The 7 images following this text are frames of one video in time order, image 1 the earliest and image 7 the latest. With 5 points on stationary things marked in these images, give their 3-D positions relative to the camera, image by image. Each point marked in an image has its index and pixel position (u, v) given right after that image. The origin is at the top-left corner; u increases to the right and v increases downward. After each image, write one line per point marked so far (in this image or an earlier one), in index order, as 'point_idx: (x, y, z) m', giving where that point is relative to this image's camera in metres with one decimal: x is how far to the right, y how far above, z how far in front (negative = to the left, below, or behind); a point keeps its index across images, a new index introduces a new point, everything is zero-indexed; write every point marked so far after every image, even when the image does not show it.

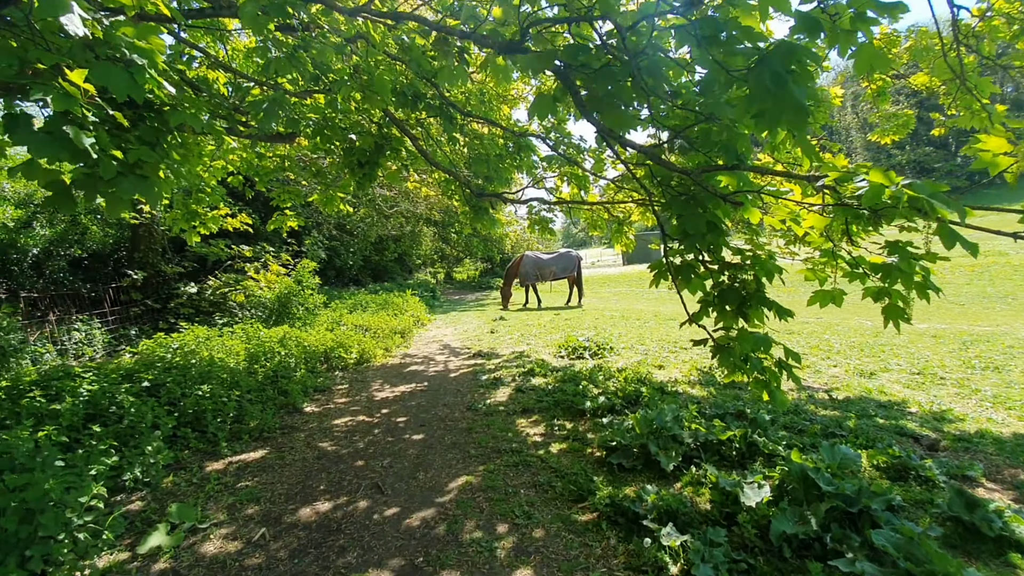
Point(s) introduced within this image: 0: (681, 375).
0: (+1.9, -1.0, +5.7) m
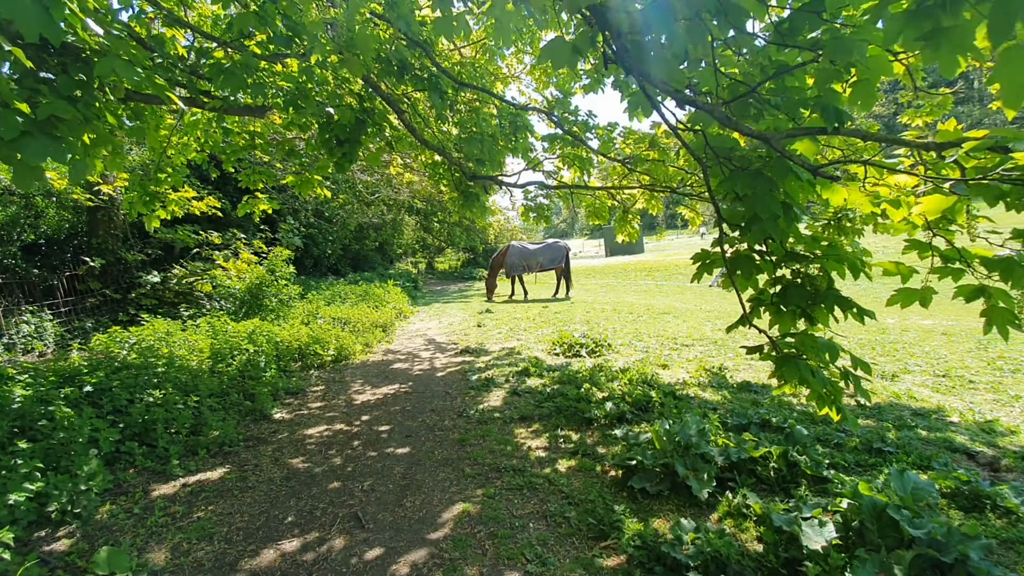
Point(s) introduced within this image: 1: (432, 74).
0: (+1.9, -0.9, +5.3) m
1: (-0.8, +2.2, +5.2) m
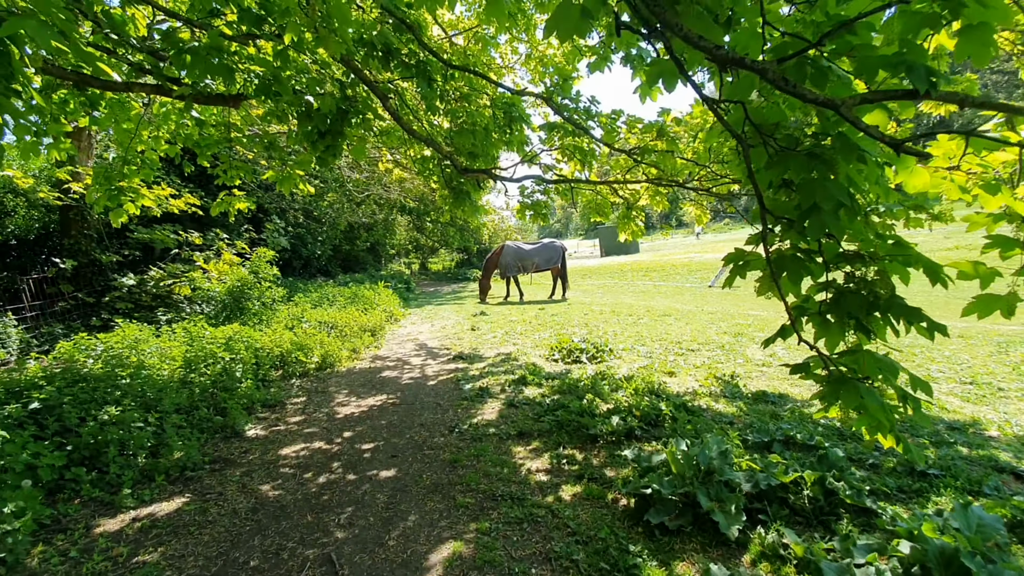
0: (+1.8, -0.9, +4.9) m
1: (-0.9, +2.1, +4.8) m
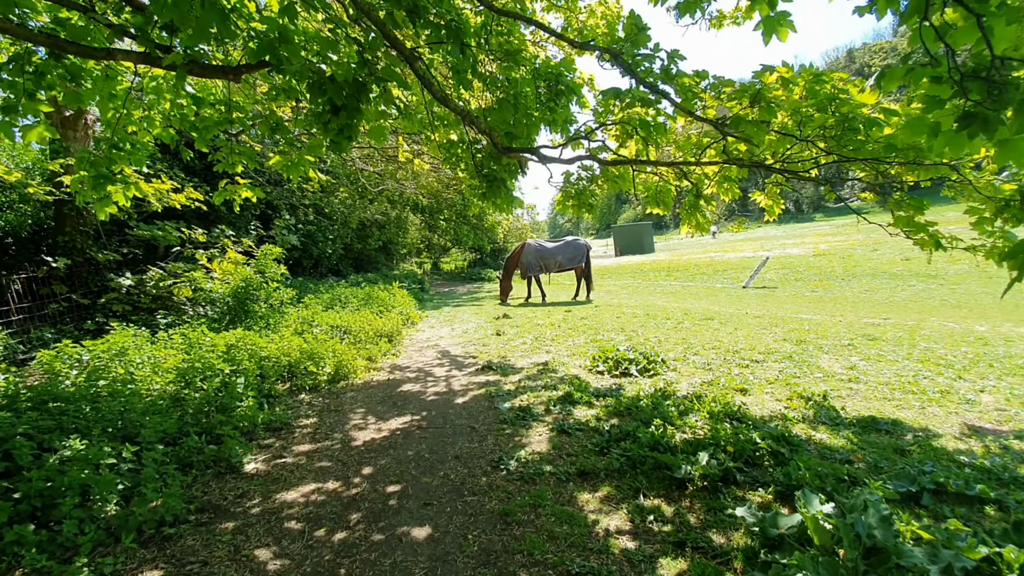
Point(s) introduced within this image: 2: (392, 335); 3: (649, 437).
0: (+2.2, -1.0, +4.1) m
1: (-0.5, +2.1, +4.0) m
2: (-1.9, -0.8, +8.2) m
3: (+0.9, -1.0, +3.4) m
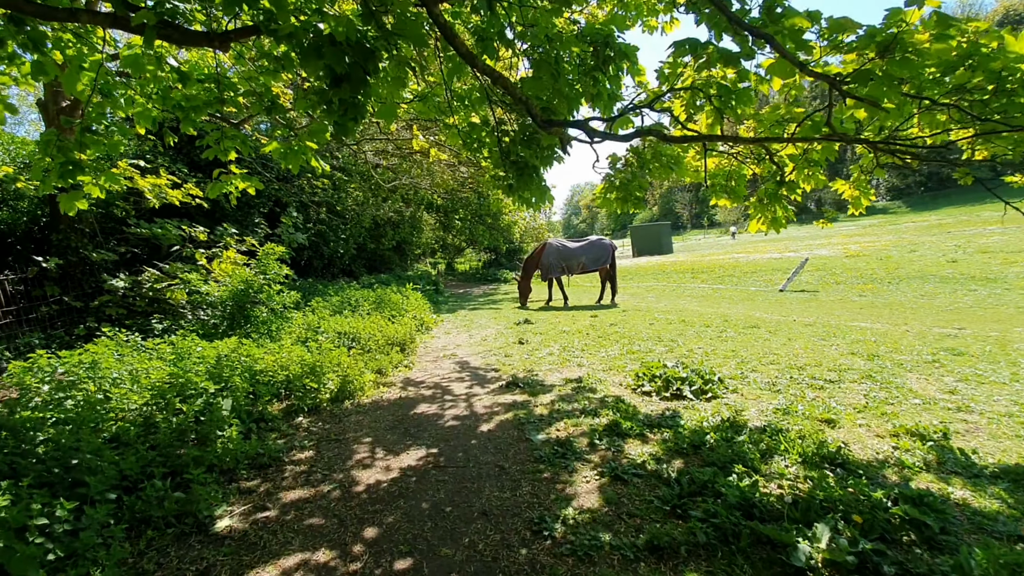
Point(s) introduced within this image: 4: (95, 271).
0: (+2.5, -1.0, +3.3) m
1: (-0.2, +2.1, +3.3) m
2: (-1.6, -0.8, +7.5) m
3: (+1.1, -1.1, +2.6) m
4: (-6.4, +0.3, +7.8) m
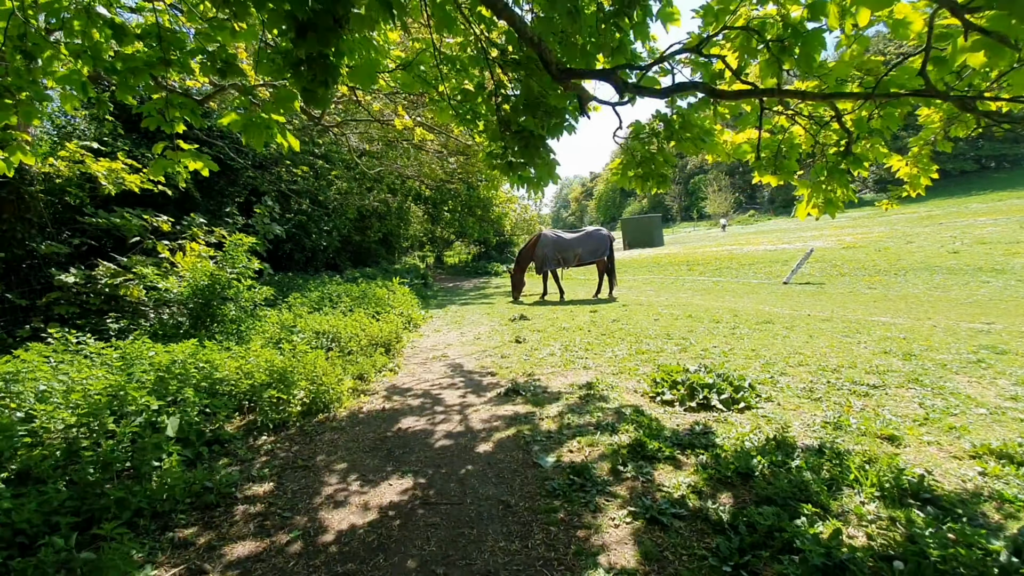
0: (+2.5, -1.0, +2.7) m
1: (-0.2, +2.1, +2.6) m
2: (-1.6, -0.7, +6.8) m
3: (+1.2, -1.0, +2.0) m
4: (-6.5, +0.3, +7.0) m
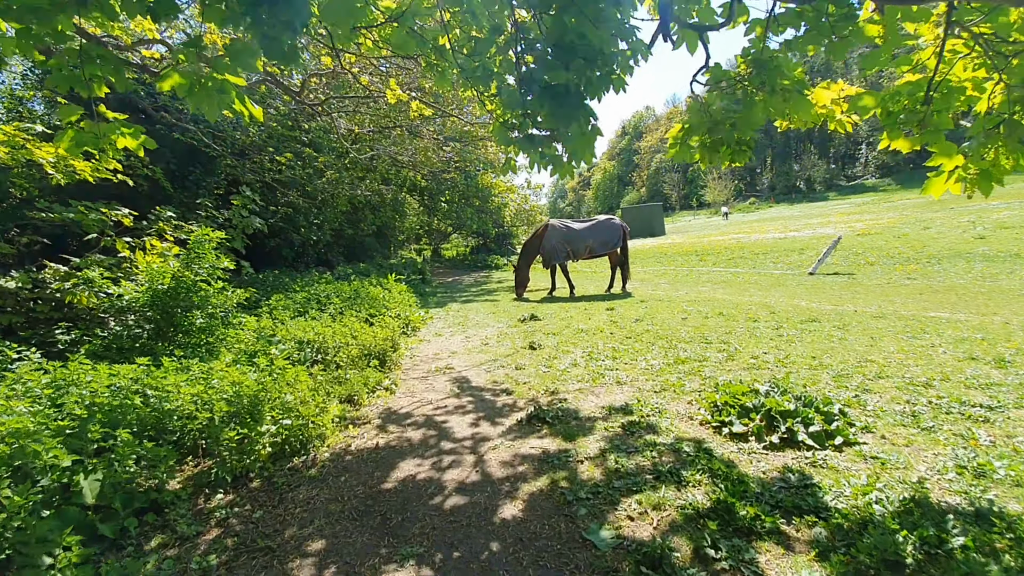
0: (+2.7, -1.0, +1.8) m
1: (0.0, +2.0, +1.7) m
2: (-1.5, -0.7, +5.9) m
3: (+1.4, -1.1, +1.1) m
4: (-6.4, +0.2, +6.1) m
